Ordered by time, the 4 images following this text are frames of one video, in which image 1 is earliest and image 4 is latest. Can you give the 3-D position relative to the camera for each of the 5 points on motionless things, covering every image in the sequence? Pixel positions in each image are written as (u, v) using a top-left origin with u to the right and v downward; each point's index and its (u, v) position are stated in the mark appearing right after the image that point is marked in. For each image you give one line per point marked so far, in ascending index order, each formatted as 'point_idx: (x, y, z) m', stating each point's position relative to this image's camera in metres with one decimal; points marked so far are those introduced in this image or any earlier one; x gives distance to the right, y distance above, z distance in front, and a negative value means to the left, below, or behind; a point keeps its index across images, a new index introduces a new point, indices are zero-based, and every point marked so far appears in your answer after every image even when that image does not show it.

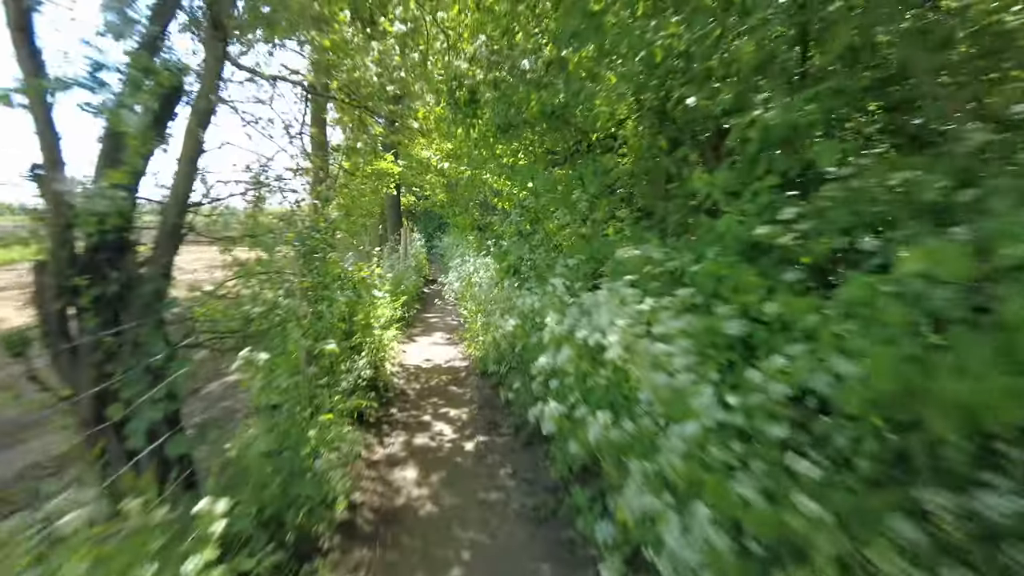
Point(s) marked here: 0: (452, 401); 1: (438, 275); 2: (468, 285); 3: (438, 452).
0: (-0.5, -1.0, +5.8) m
1: (-2.0, +0.4, +18.2) m
2: (-0.6, 0.0, +8.5) m
3: (-0.5, -1.1, +4.5) m
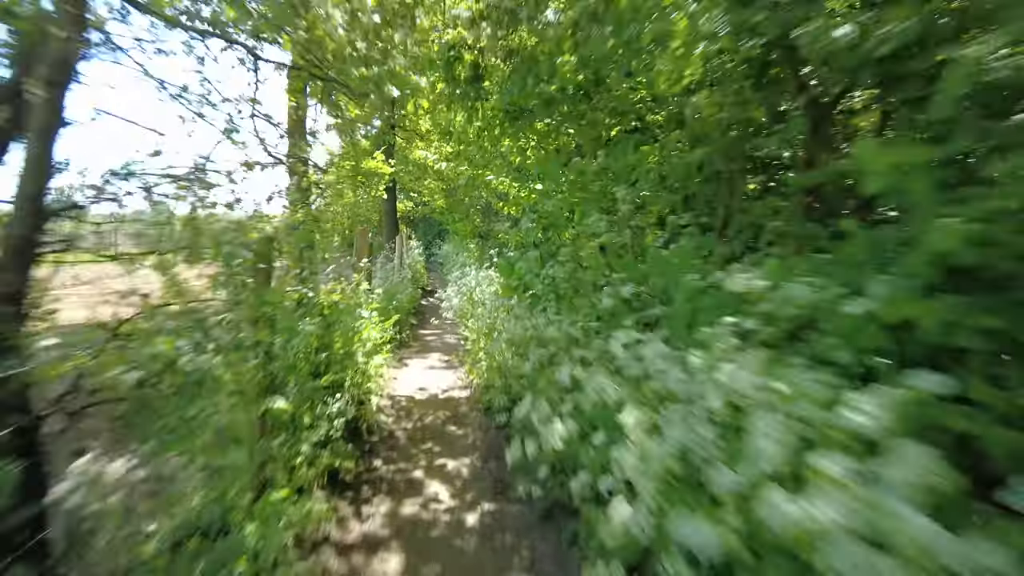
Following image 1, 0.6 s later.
0: (-0.5, -1.2, +4.8) m
1: (-1.9, +0.1, +17.2) m
2: (-0.5, -0.1, +7.5) m
3: (-0.4, -1.3, +3.5) m
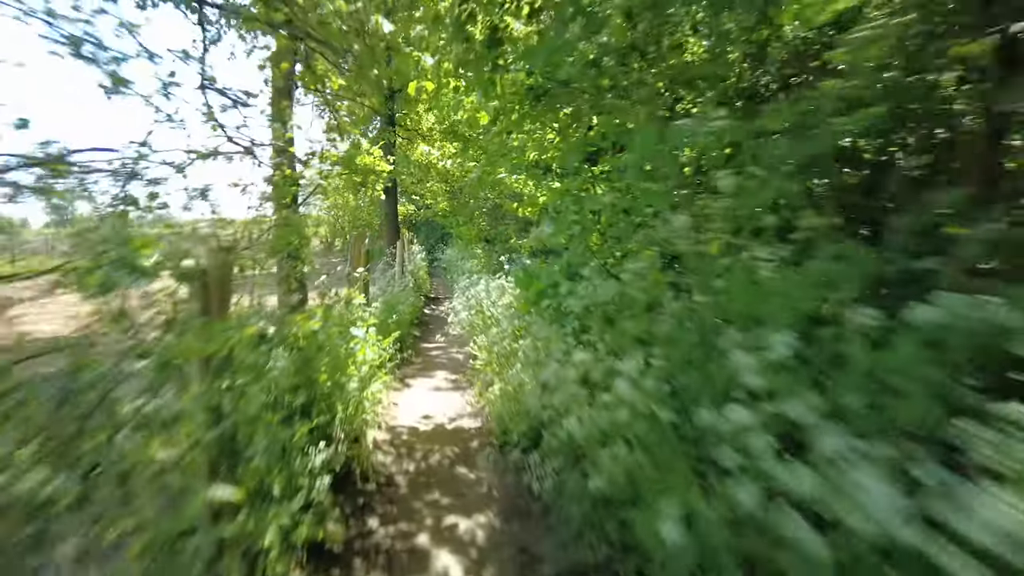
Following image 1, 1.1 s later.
0: (-0.3, -1.3, +3.9) m
1: (-1.8, -0.1, +16.4) m
2: (-0.3, -0.3, +6.6) m
3: (-0.3, -1.4, +2.7) m
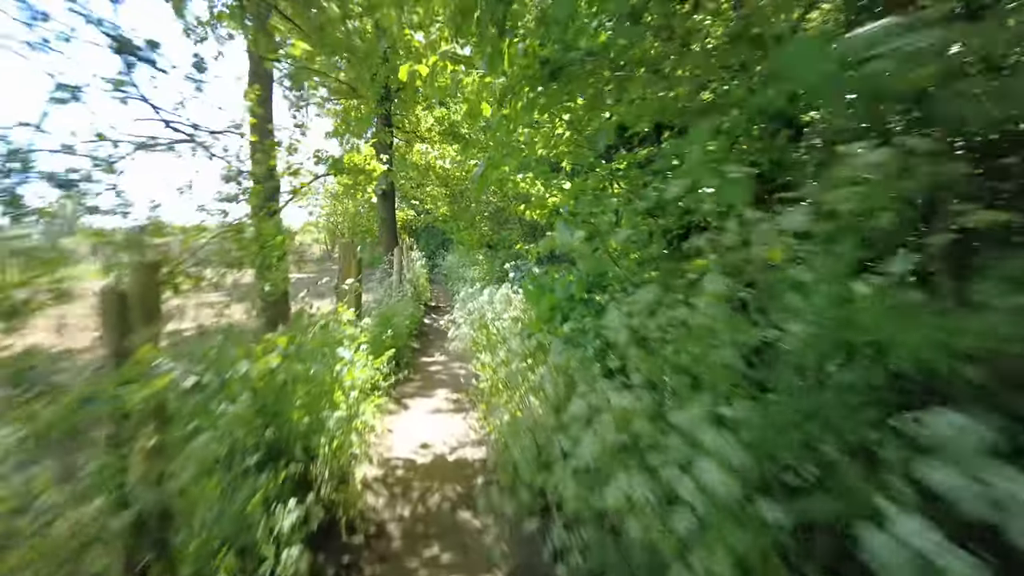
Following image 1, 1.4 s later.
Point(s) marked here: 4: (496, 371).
0: (-0.2, -1.3, +3.3) m
1: (-1.7, -0.3, +15.8) m
2: (-0.3, -0.4, +6.0) m
3: (-0.2, -1.4, +2.1) m
4: (-0.1, -0.6, +5.0) m
